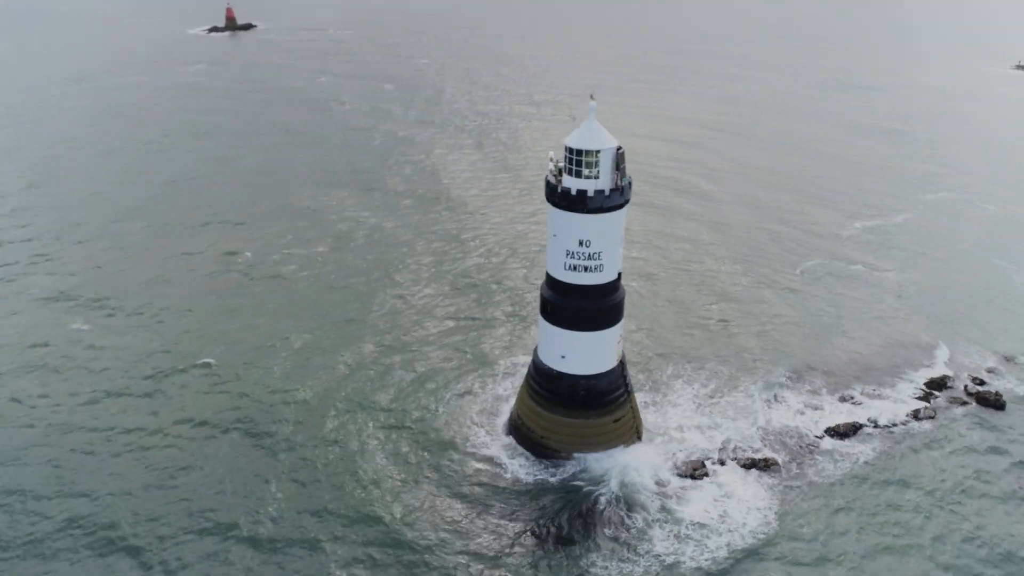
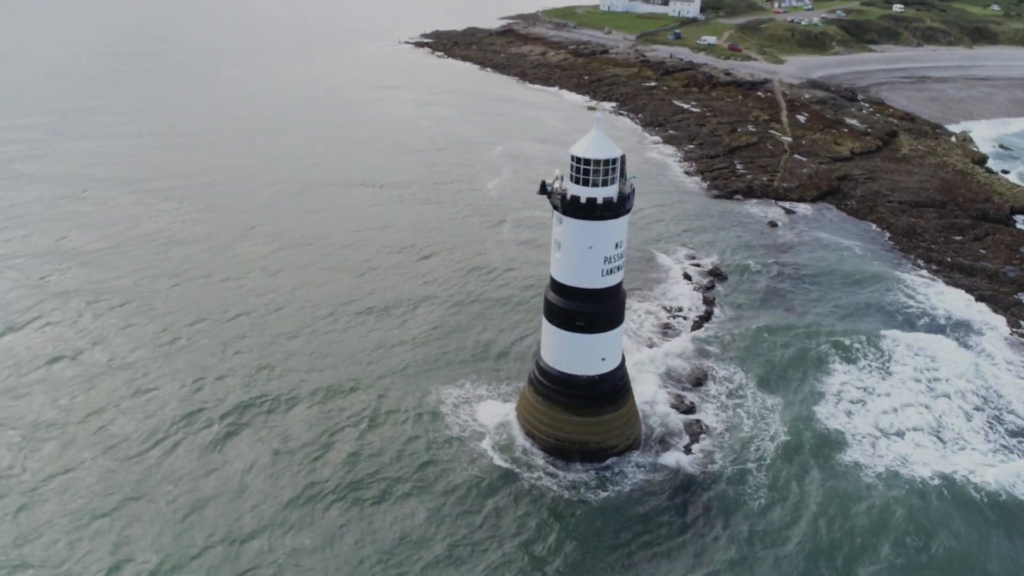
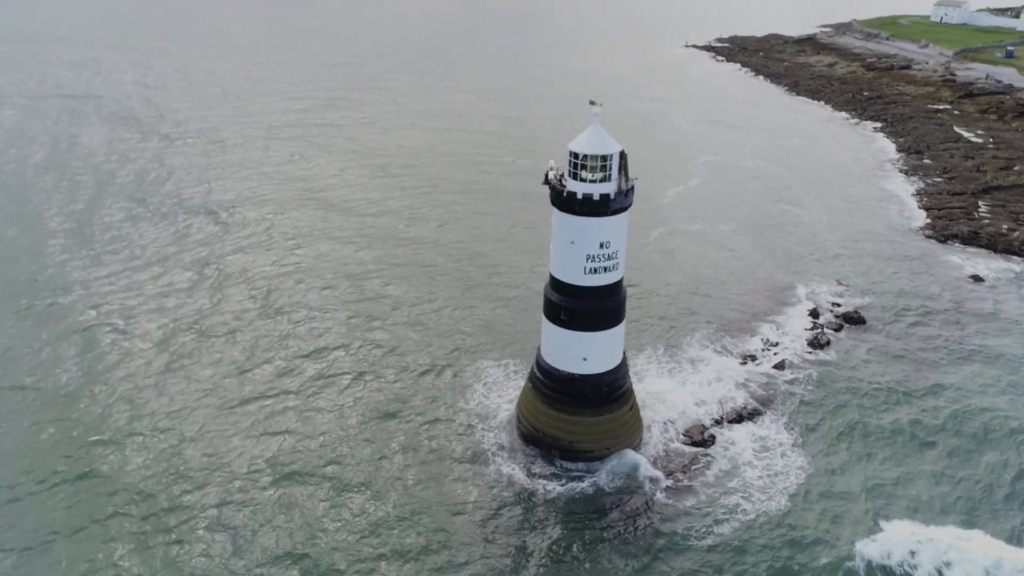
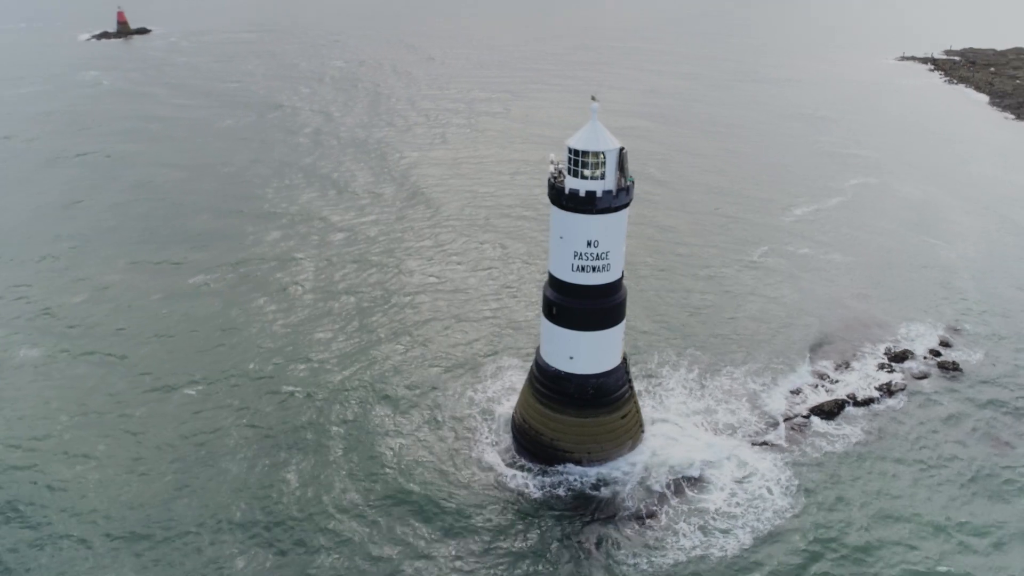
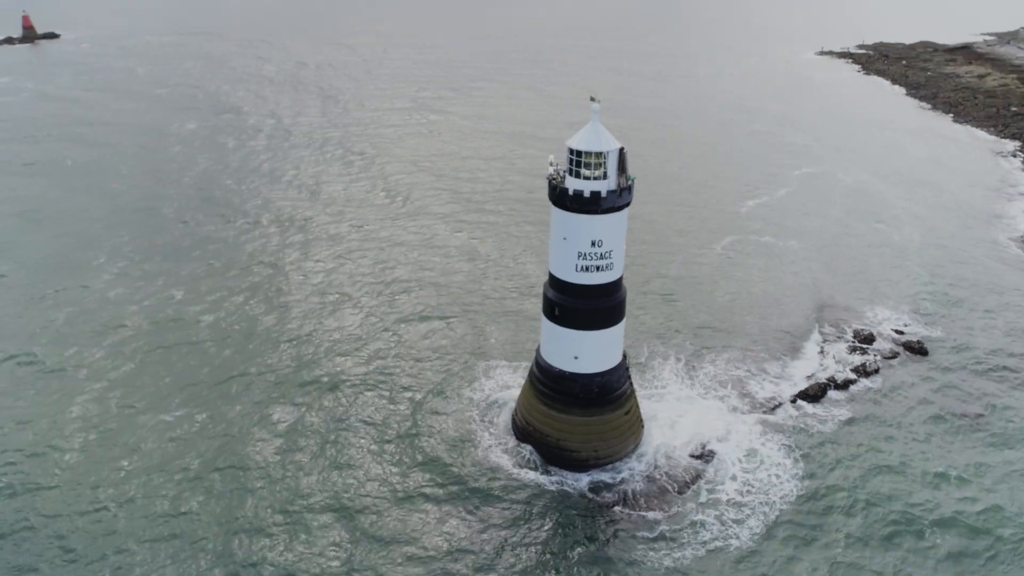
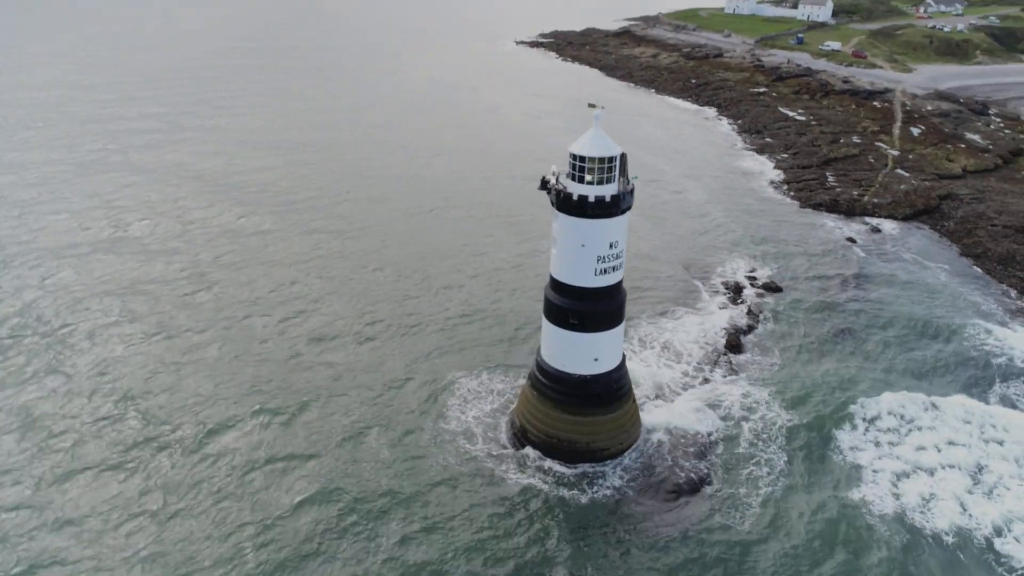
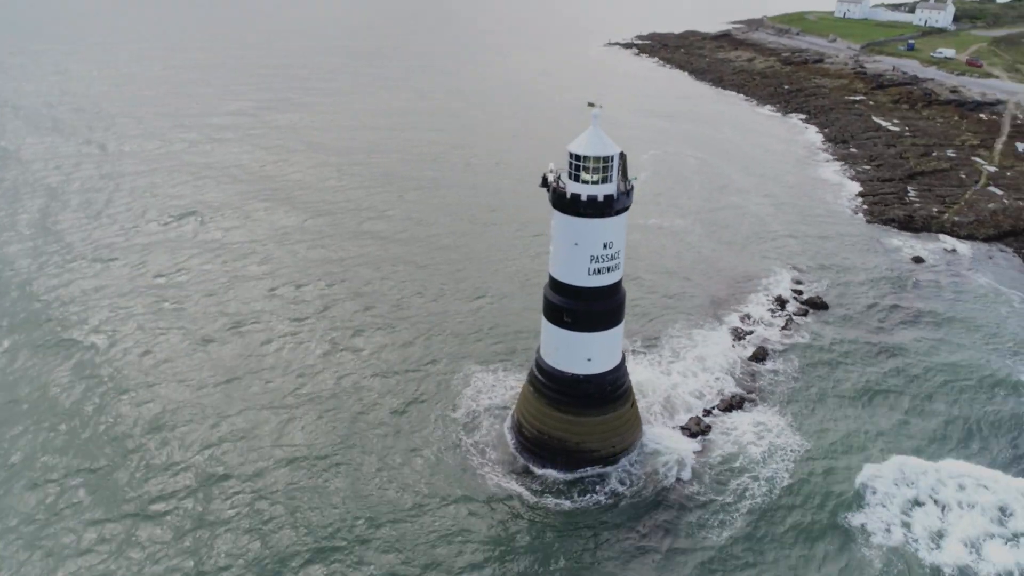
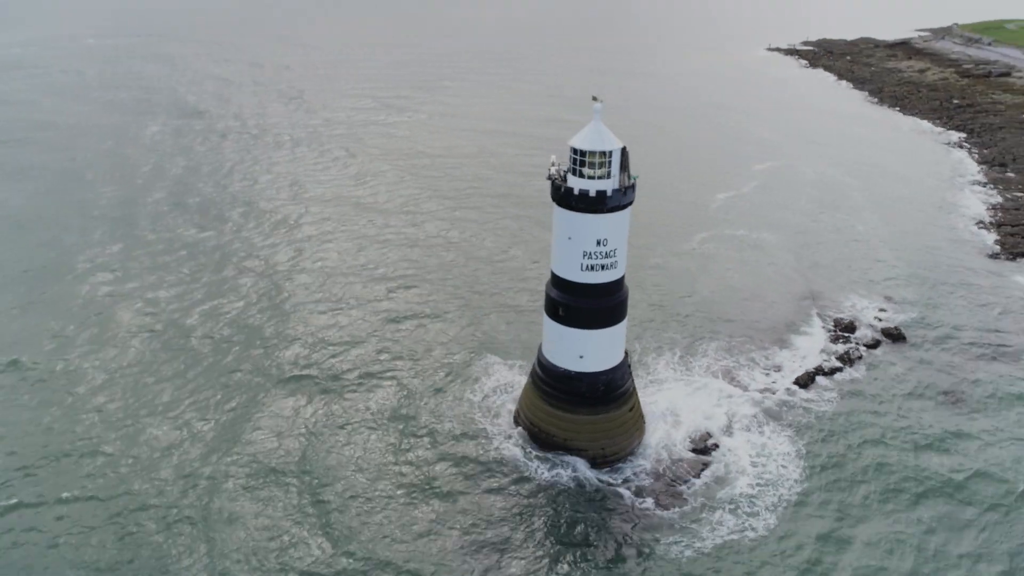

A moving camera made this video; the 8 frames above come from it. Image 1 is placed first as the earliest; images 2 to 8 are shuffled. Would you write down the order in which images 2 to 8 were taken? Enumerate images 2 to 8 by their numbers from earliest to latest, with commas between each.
4, 5, 8, 3, 7, 6, 2
